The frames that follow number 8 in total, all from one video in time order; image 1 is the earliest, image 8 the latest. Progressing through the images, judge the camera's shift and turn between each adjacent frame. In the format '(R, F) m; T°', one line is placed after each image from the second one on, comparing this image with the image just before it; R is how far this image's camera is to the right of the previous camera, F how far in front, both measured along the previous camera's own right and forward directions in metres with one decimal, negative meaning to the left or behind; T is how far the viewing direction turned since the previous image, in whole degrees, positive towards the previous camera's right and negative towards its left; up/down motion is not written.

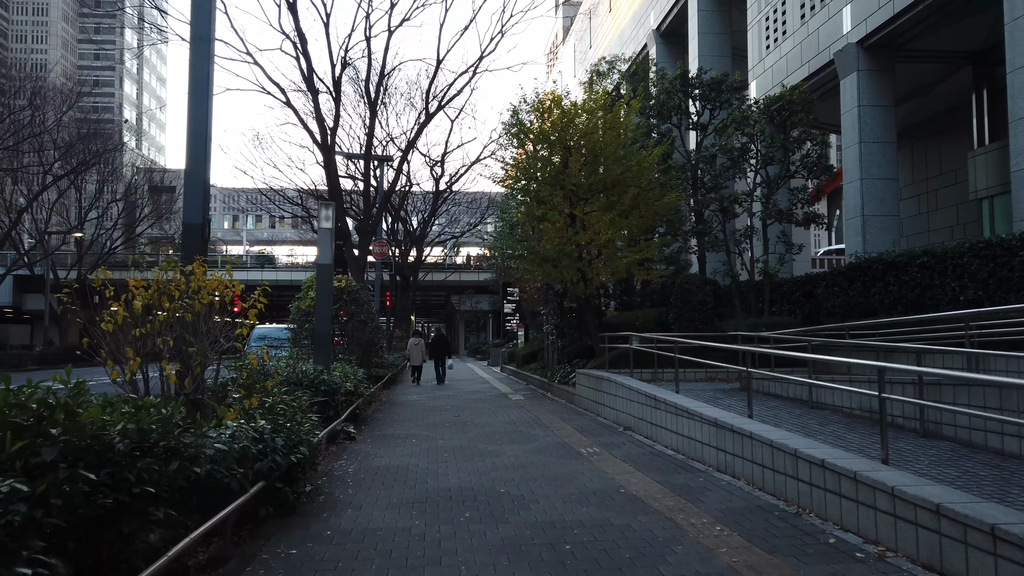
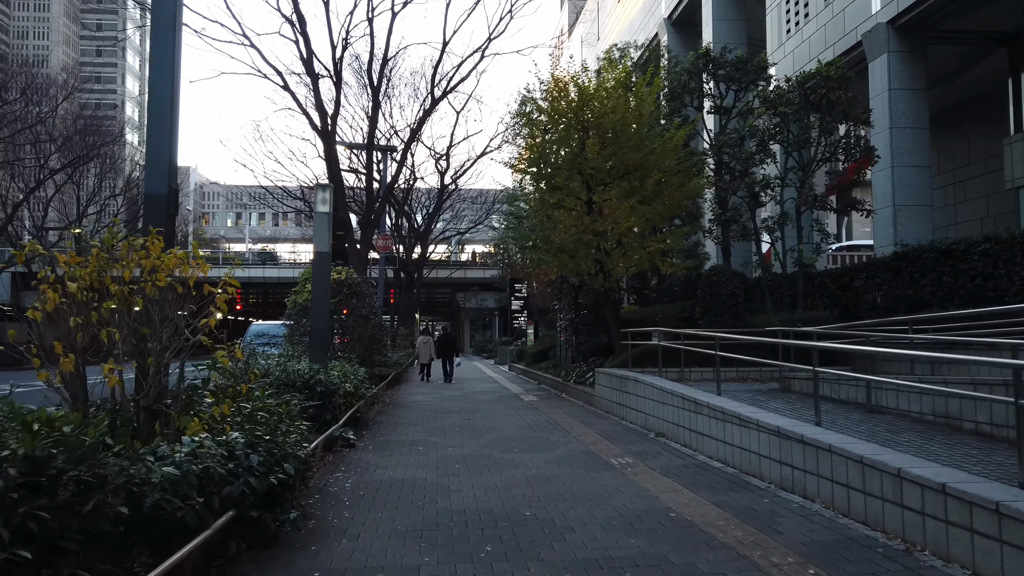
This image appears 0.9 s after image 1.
(-0.2, +1.3) m; 0°
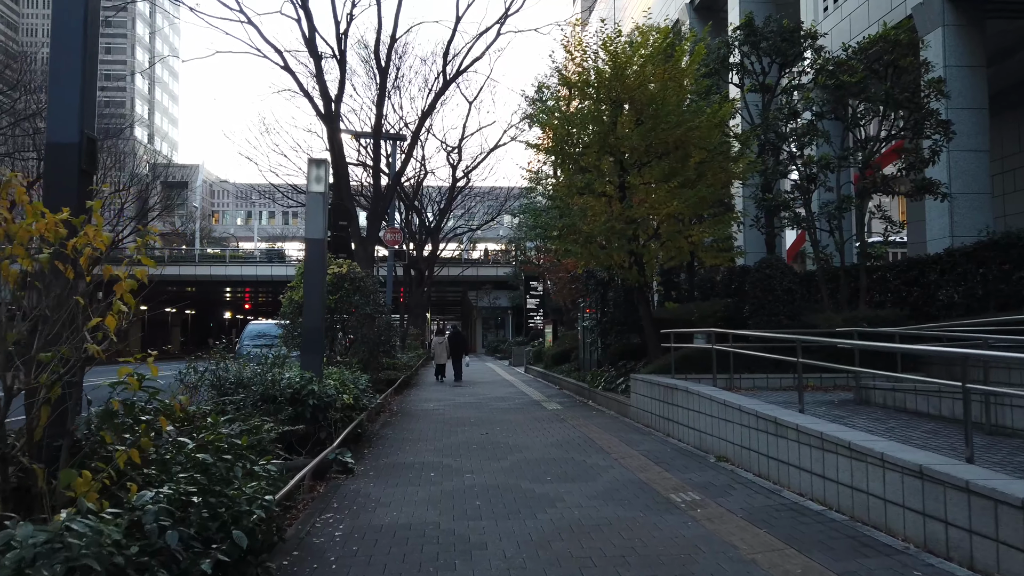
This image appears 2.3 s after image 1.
(-0.2, +1.8) m; -1°
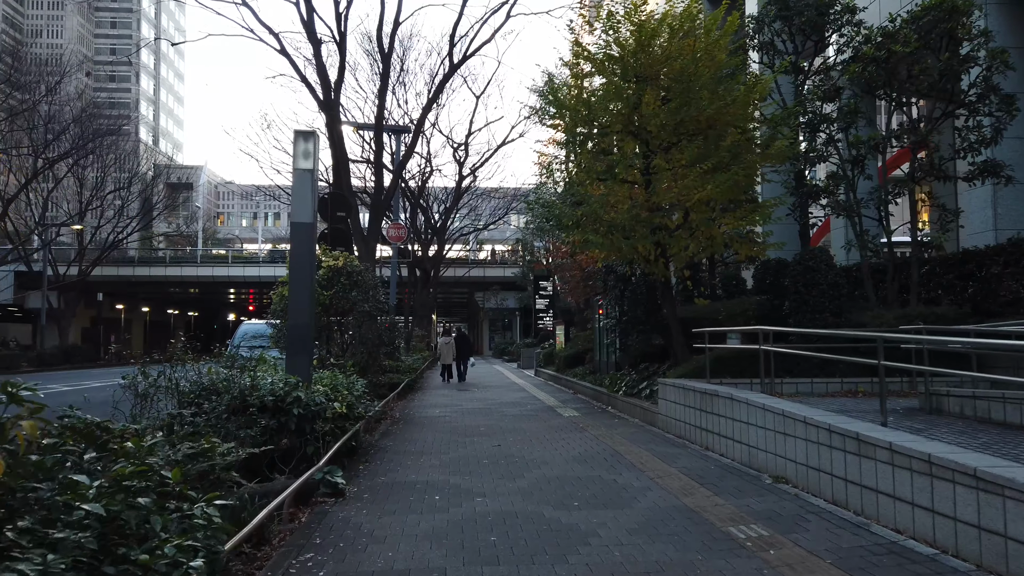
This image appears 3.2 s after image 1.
(-0.1, +1.3) m; 0°
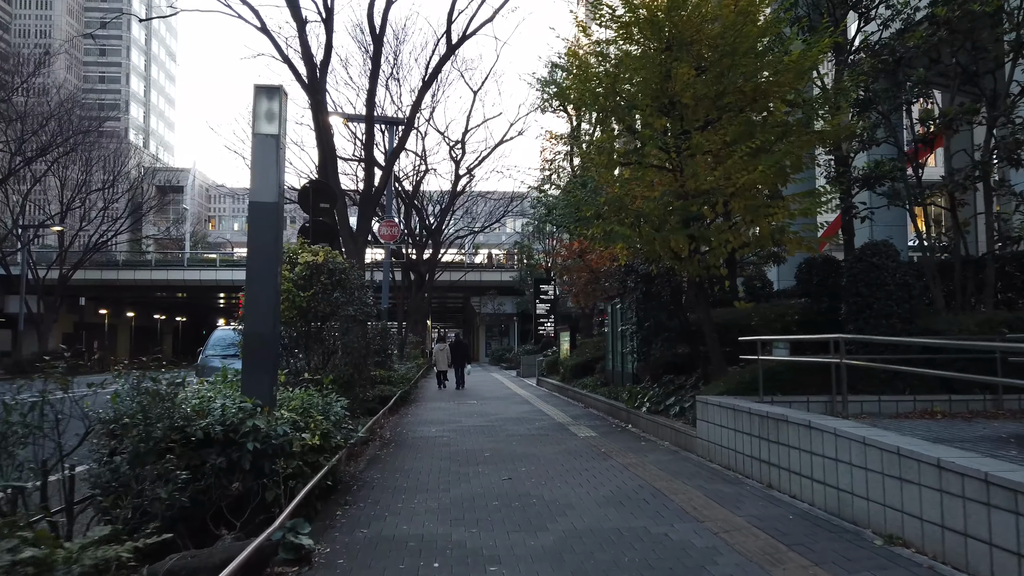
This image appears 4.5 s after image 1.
(-0.2, +1.8) m; 0°
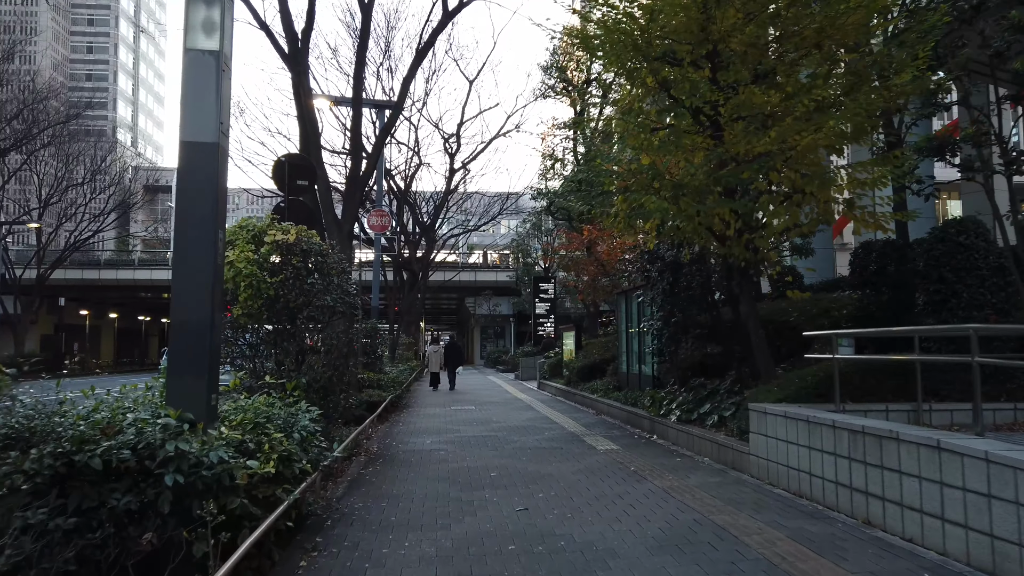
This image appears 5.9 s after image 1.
(-0.2, +1.8) m; +1°
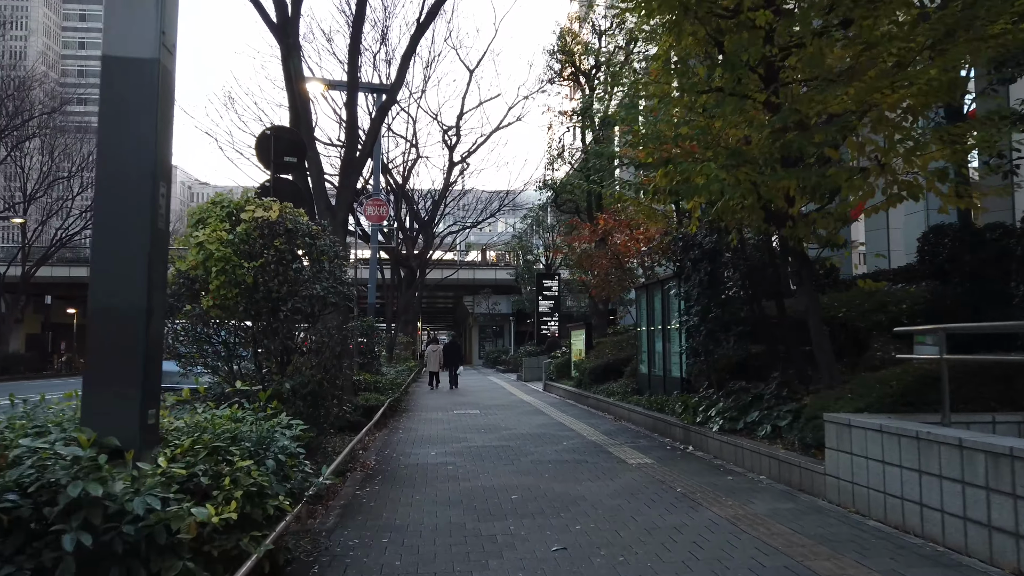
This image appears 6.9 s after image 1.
(-0.3, +1.4) m; 0°
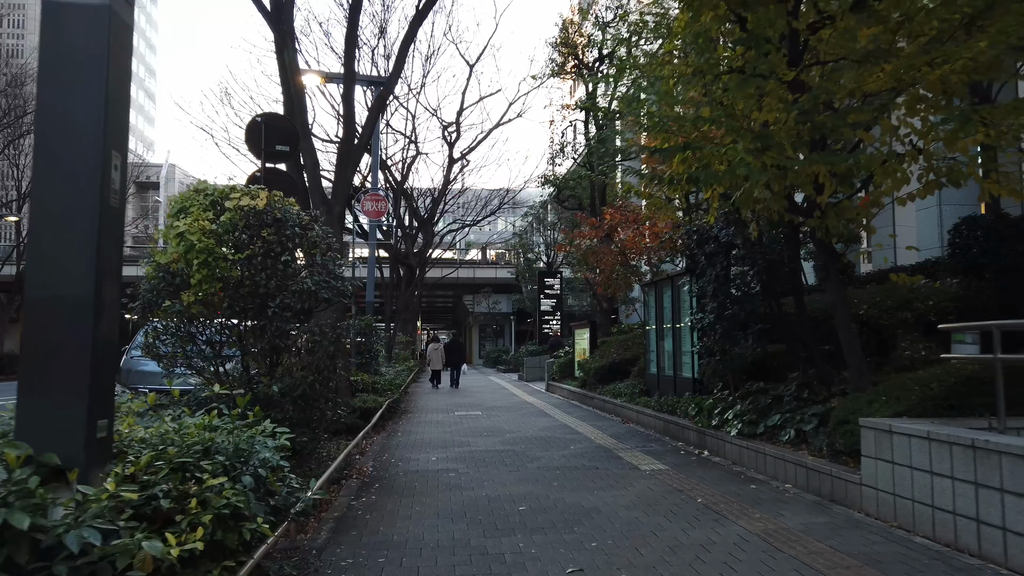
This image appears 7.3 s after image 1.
(-0.1, +0.6) m; 0°
